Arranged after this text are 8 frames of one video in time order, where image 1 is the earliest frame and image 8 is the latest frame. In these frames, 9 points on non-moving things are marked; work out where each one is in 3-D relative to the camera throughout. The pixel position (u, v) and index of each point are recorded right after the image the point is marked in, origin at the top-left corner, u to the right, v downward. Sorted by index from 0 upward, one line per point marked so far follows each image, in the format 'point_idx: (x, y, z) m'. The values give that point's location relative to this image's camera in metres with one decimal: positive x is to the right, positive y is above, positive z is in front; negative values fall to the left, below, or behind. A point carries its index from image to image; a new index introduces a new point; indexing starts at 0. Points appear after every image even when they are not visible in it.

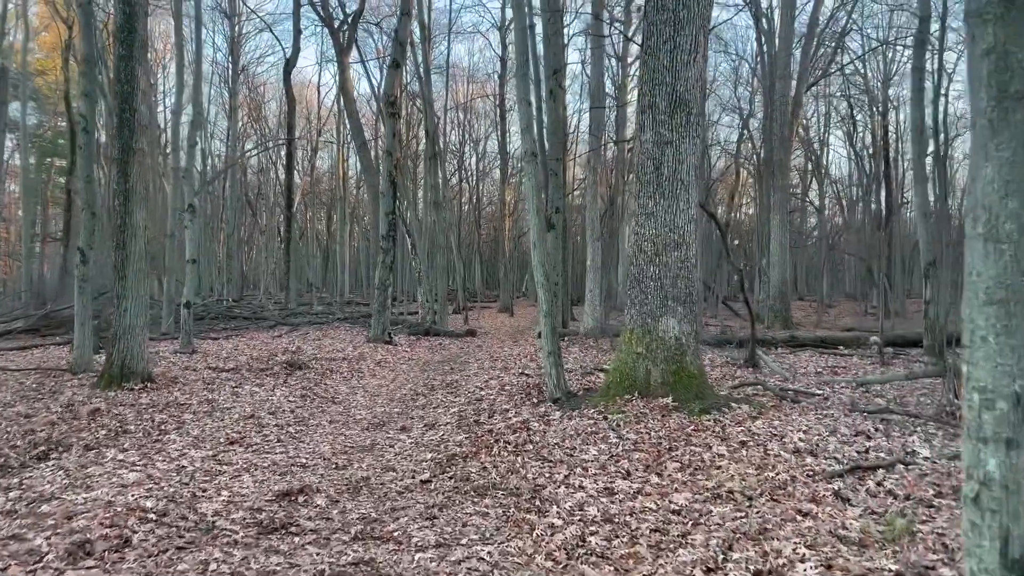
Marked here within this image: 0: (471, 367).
0: (-0.6, -1.1, +11.2) m
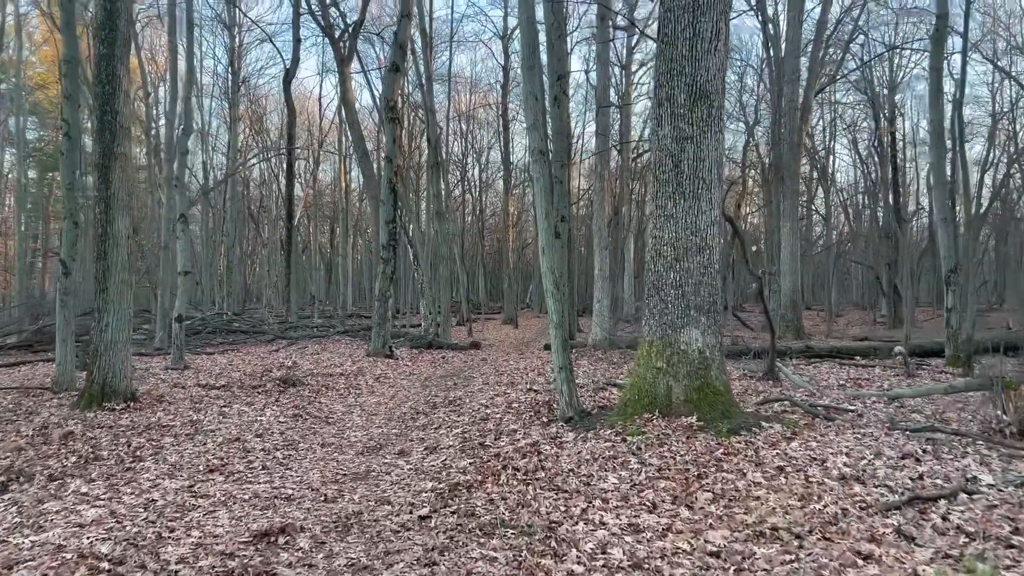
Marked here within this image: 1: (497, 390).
0: (-0.5, -1.3, +10.5) m
1: (-0.2, -1.2, +9.4) m
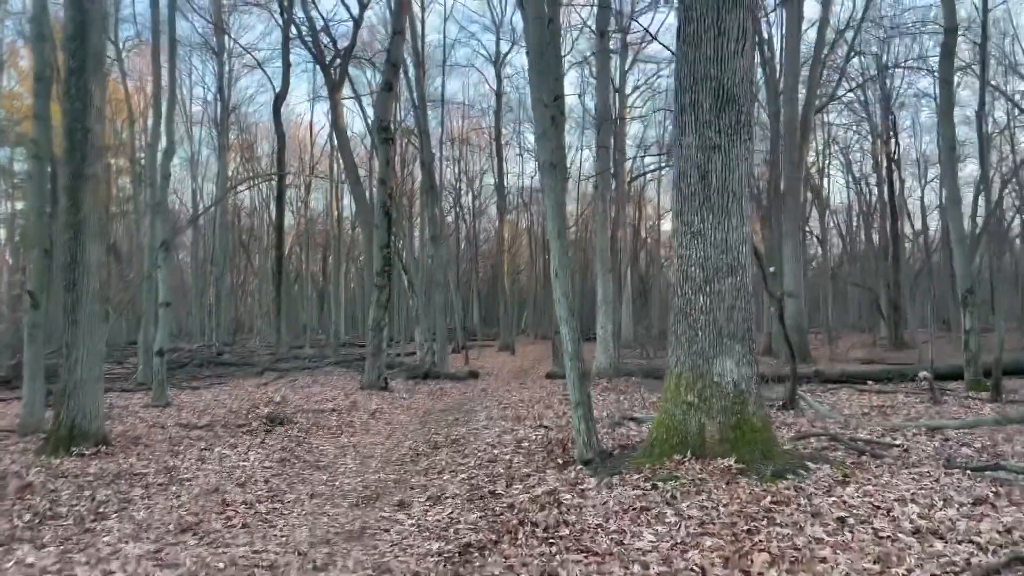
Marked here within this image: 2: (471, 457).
0: (-0.5, -1.6, +9.8) m
1: (-0.1, -1.5, +8.6) m
2: (-0.4, -1.5, +7.0) m
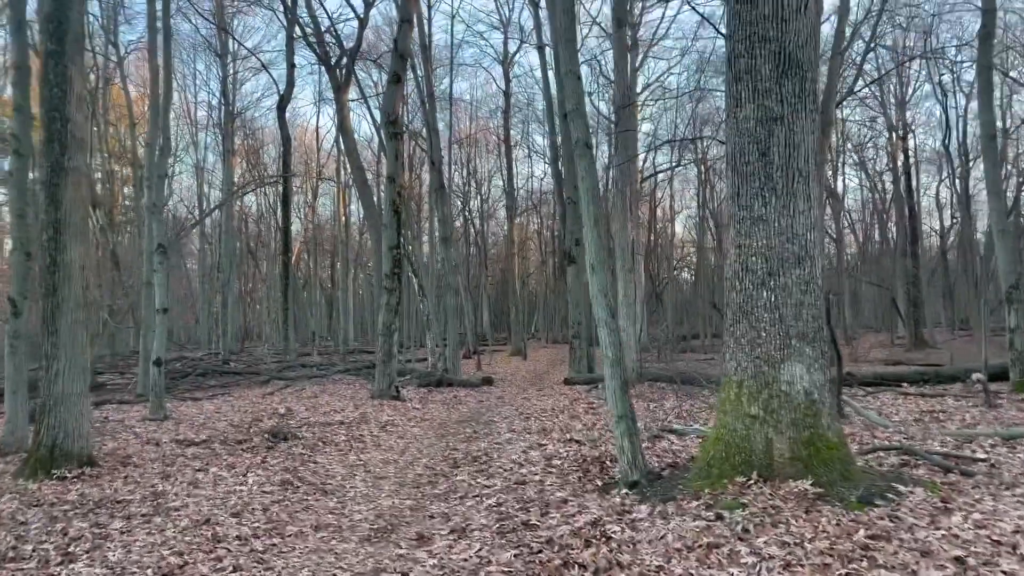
0: (-0.2, -1.6, +9.0) m
1: (+0.2, -1.5, +7.8) m
2: (-0.1, -1.5, +6.2) m
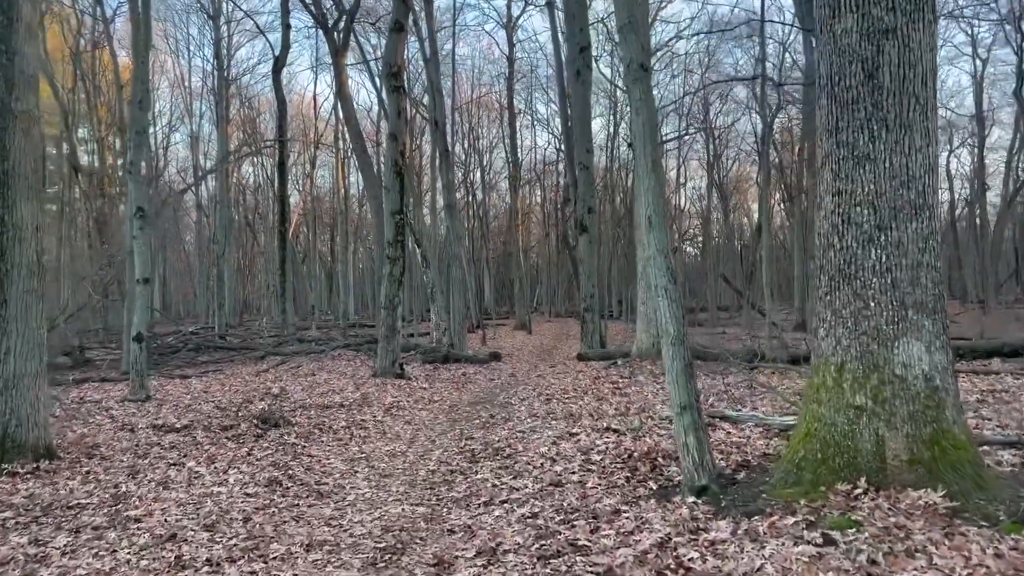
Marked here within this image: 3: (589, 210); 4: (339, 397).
0: (0.0, -1.3, +7.9) m
1: (+0.4, -1.2, +6.8) m
2: (+0.1, -1.2, +5.2) m
3: (+1.7, +1.8, +17.9) m
4: (-2.1, -1.3, +9.4) m
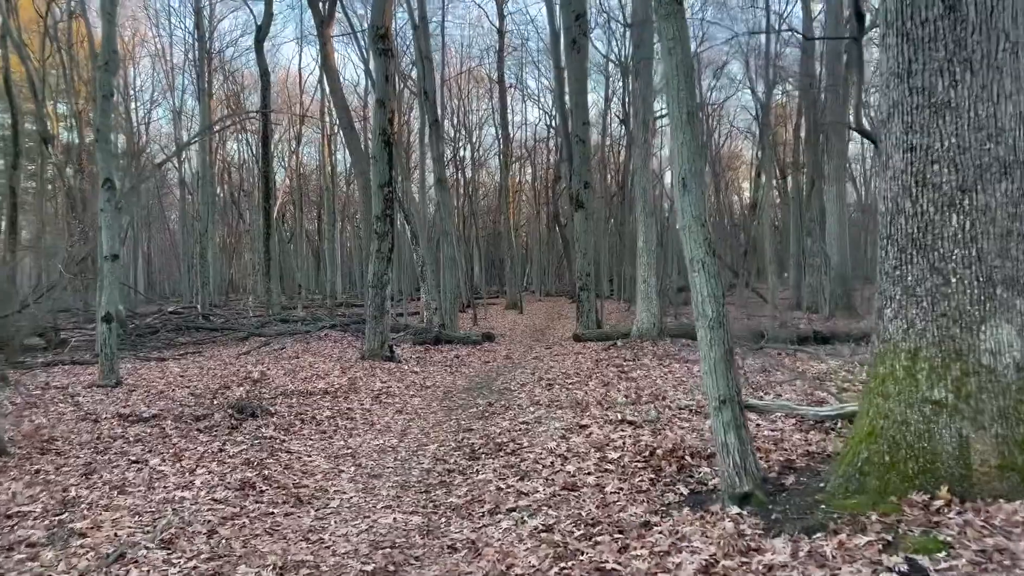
0: (0.0, -1.0, +7.3) m
1: (+0.4, -1.0, +6.1) m
2: (+0.1, -1.1, +4.5) m
3: (+1.6, +2.3, +17.2) m
4: (-2.1, -1.0, +8.7) m
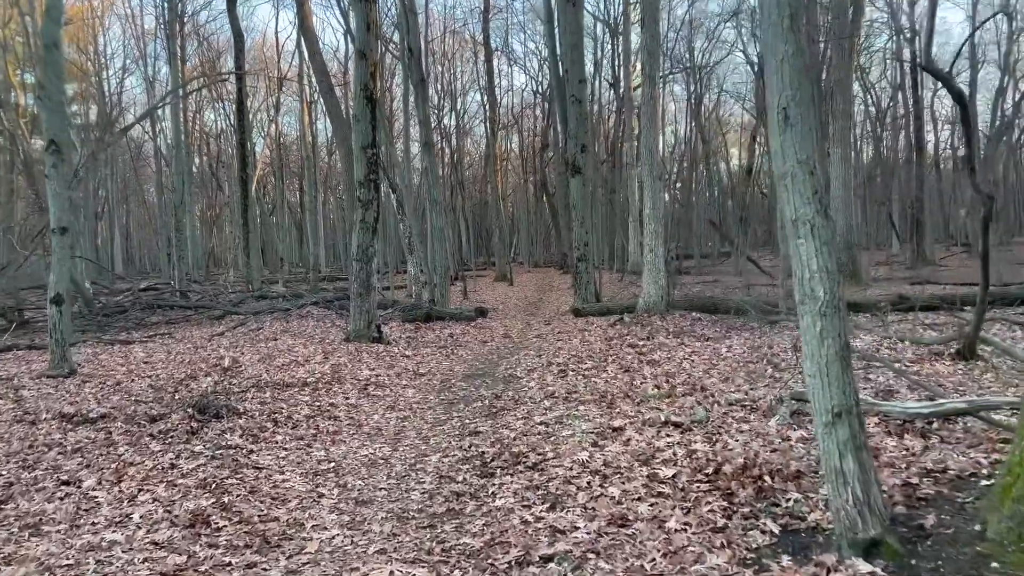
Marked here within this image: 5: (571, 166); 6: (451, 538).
0: (+0.1, -0.8, +6.2) m
1: (+0.5, -0.8, +5.1) m
2: (+0.3, -1.0, +3.5) m
3: (+1.4, +2.9, +16.0) m
4: (-2.0, -0.8, +7.7) m
5: (+1.2, +2.5, +16.1) m
6: (-0.3, -1.1, +3.4) m
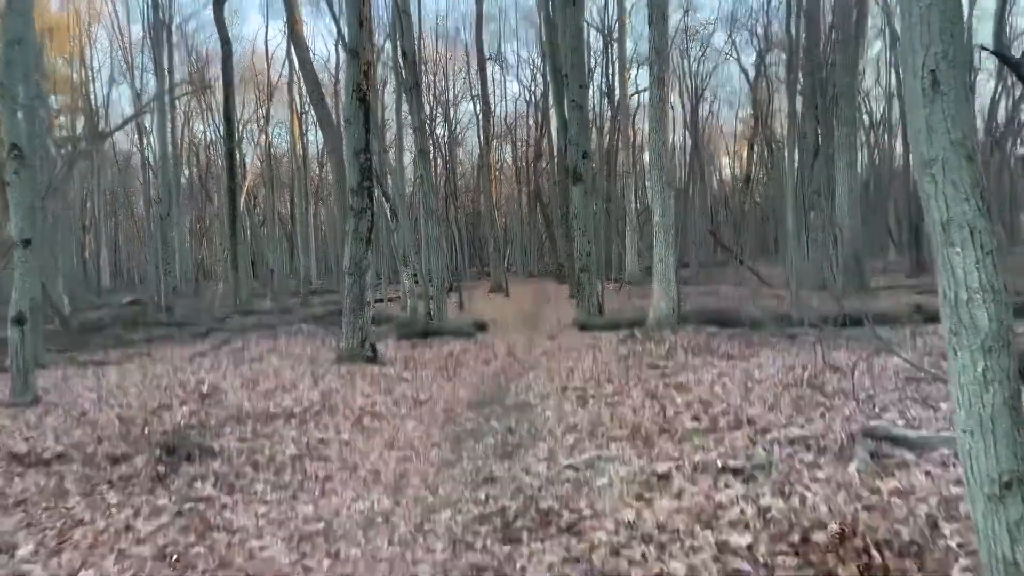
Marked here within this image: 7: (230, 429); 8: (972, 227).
0: (+0.2, -1.0, +5.5) m
1: (+0.6, -0.9, +4.4) m
2: (+0.4, -1.1, +2.7) m
3: (+1.4, +2.6, +15.3) m
4: (-1.9, -1.0, +6.9) m
5: (+1.2, +2.2, +15.4) m
6: (-0.1, -1.2, +2.7) m
7: (-2.0, -1.0, +5.7) m
8: (+1.2, +0.2, +2.1) m
